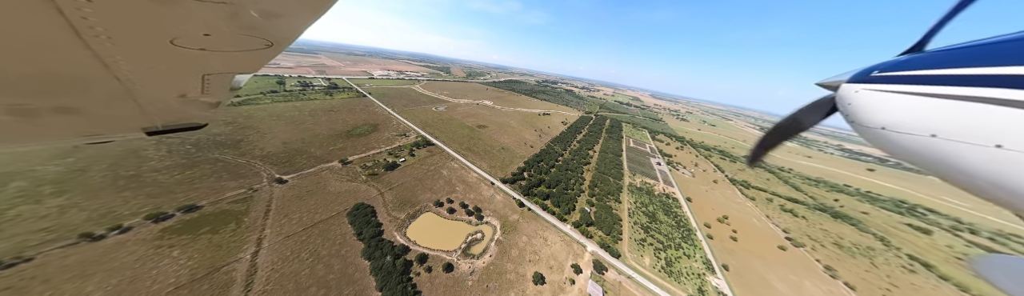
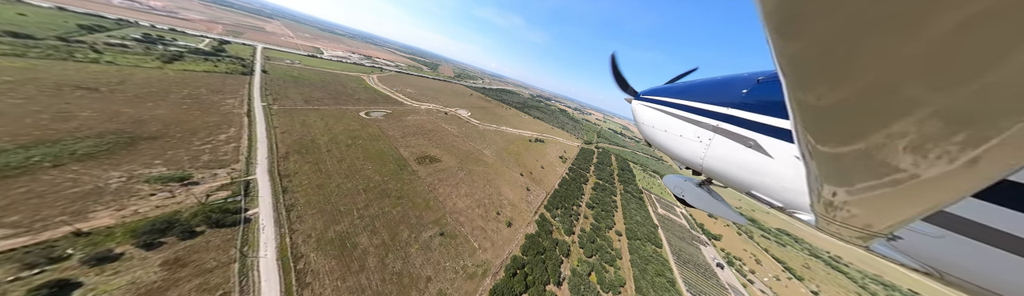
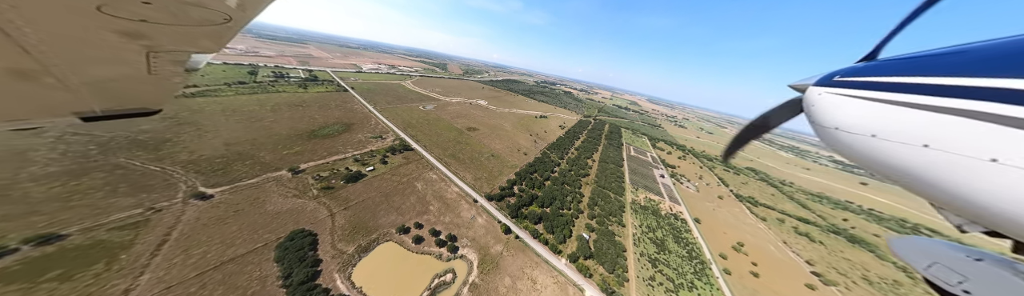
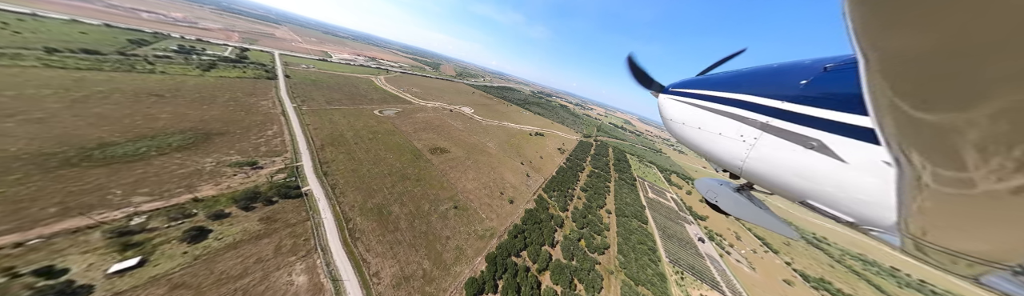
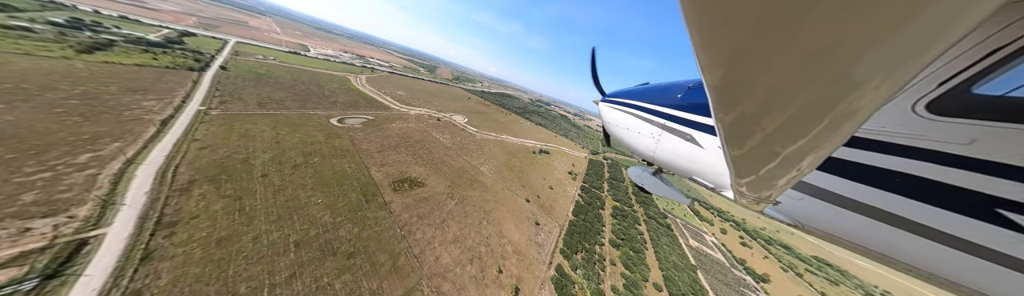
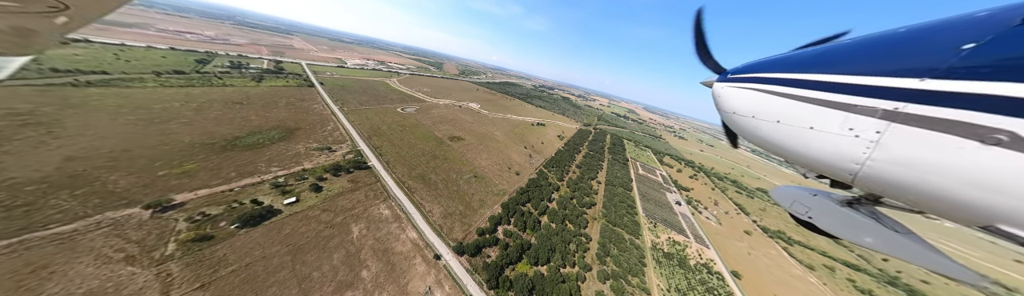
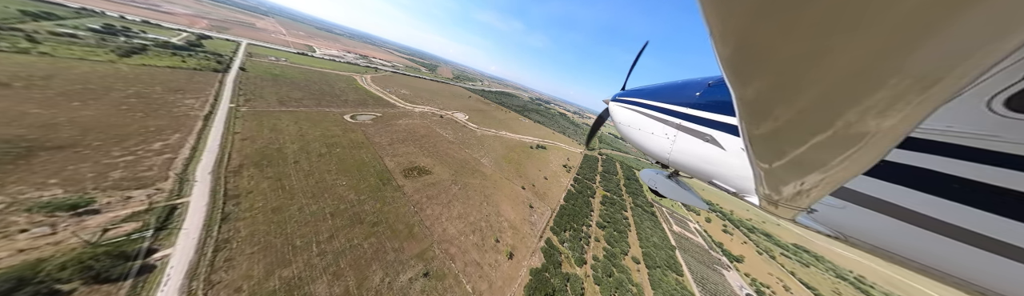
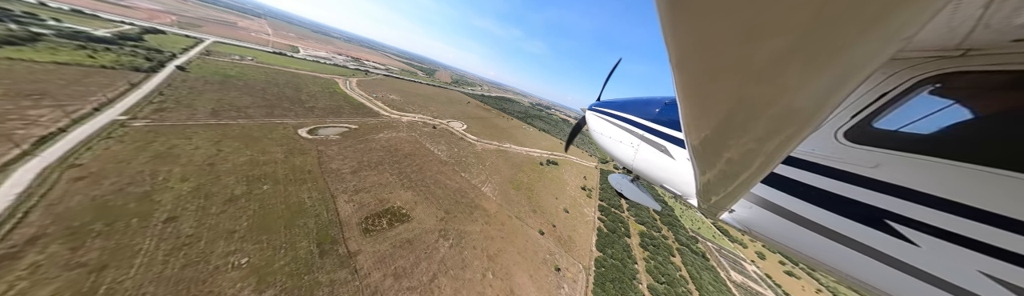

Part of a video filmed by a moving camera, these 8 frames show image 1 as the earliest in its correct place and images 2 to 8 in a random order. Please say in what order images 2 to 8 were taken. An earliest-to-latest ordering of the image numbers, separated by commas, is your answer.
3, 6, 4, 2, 7, 5, 8
